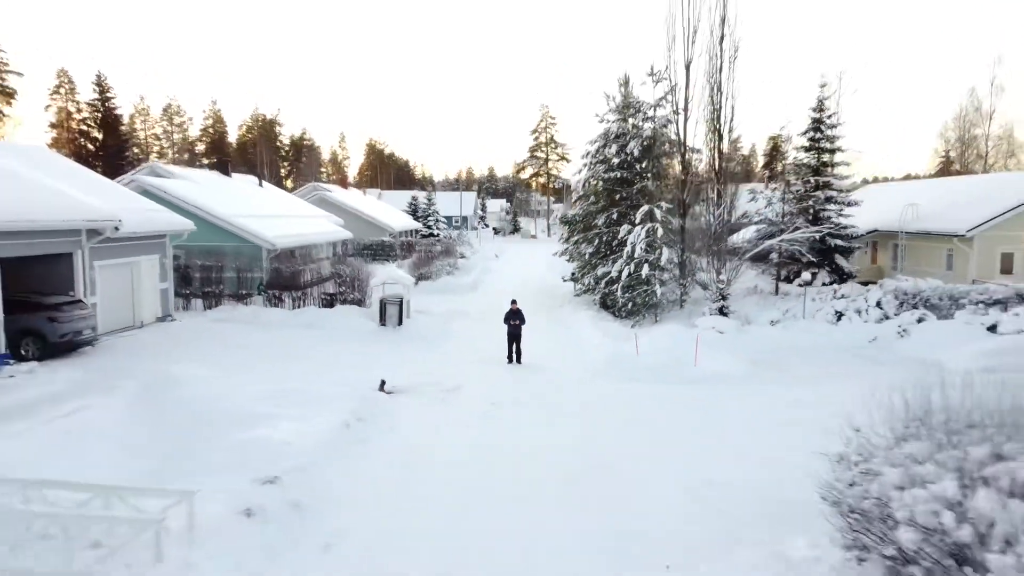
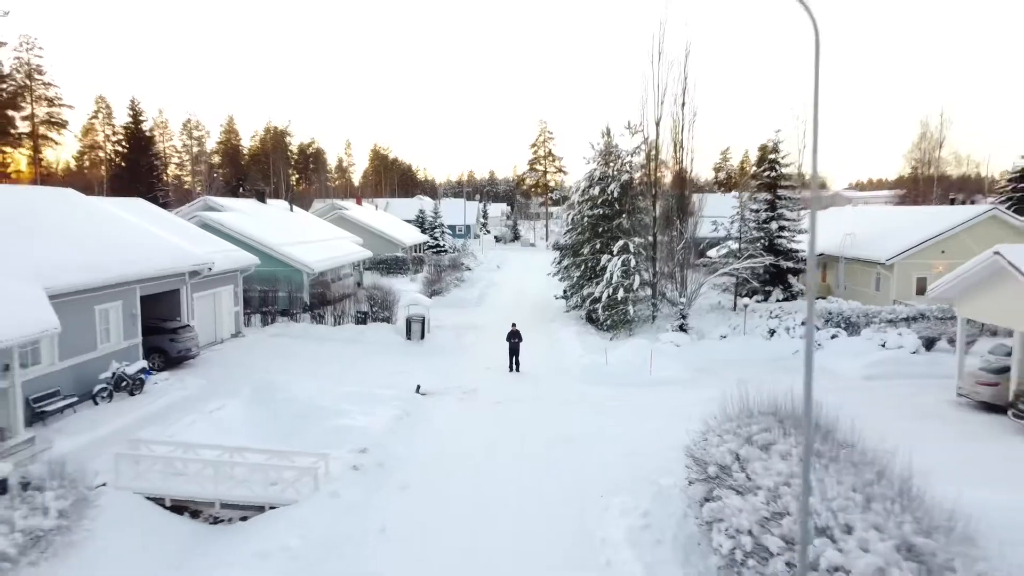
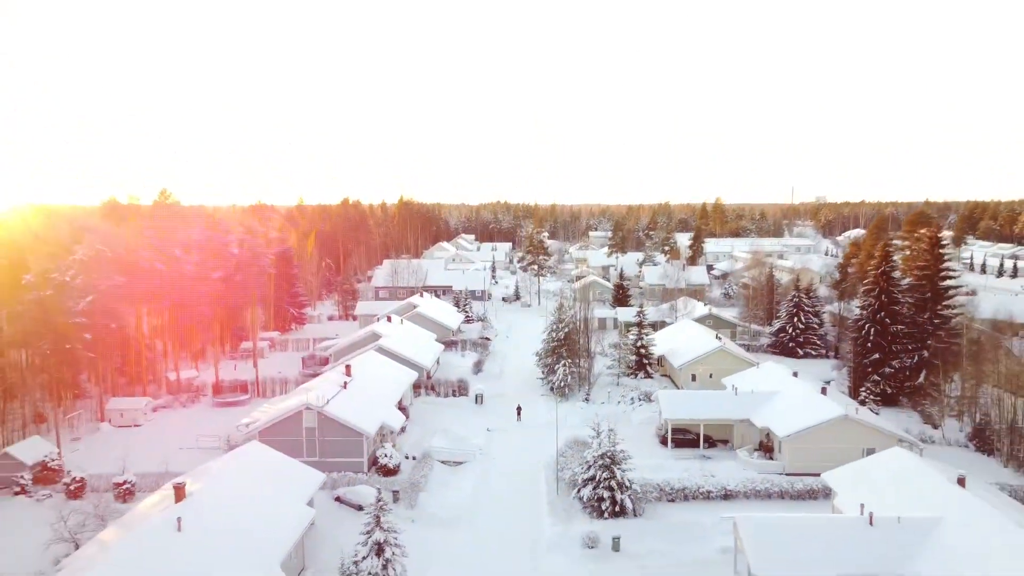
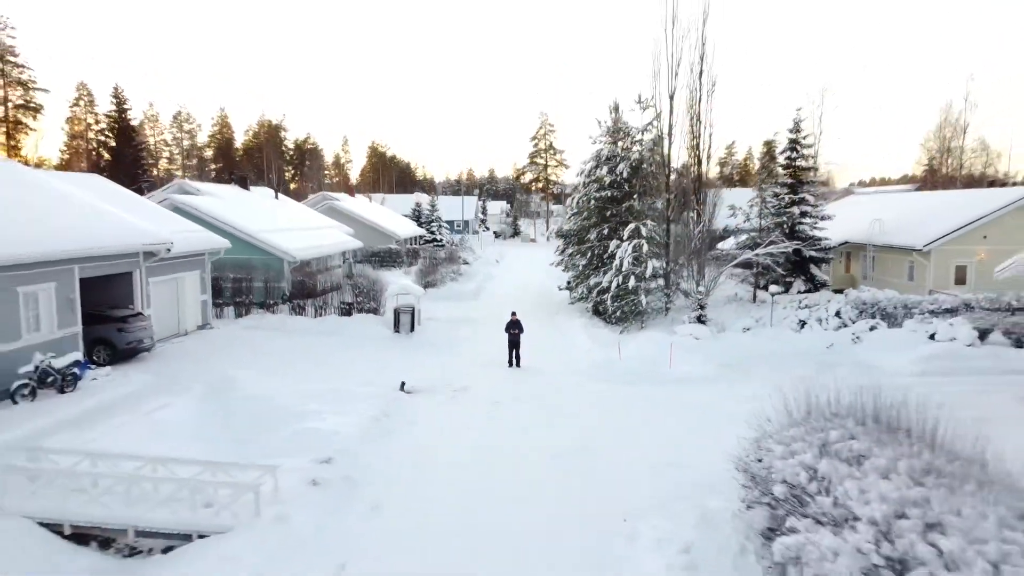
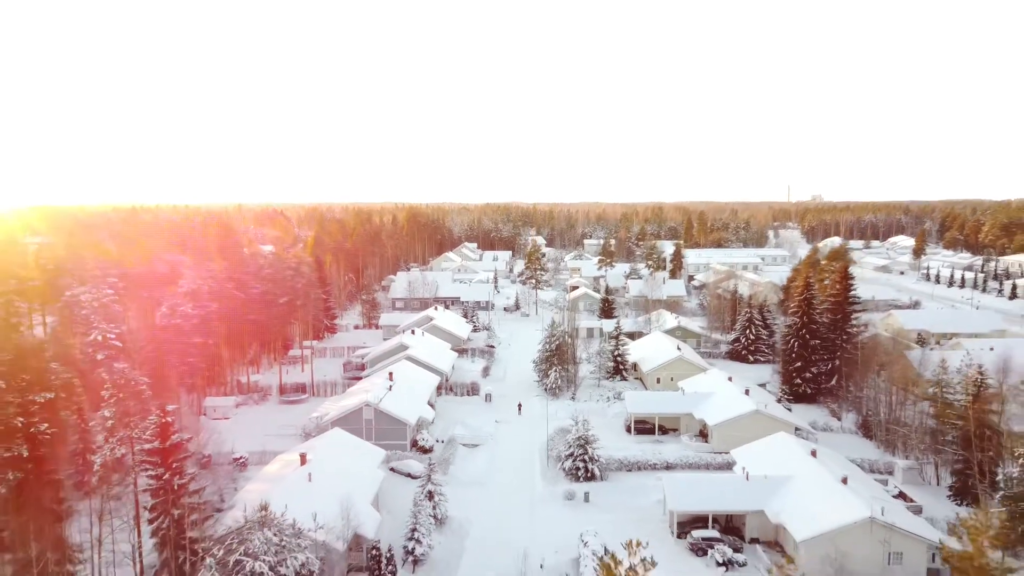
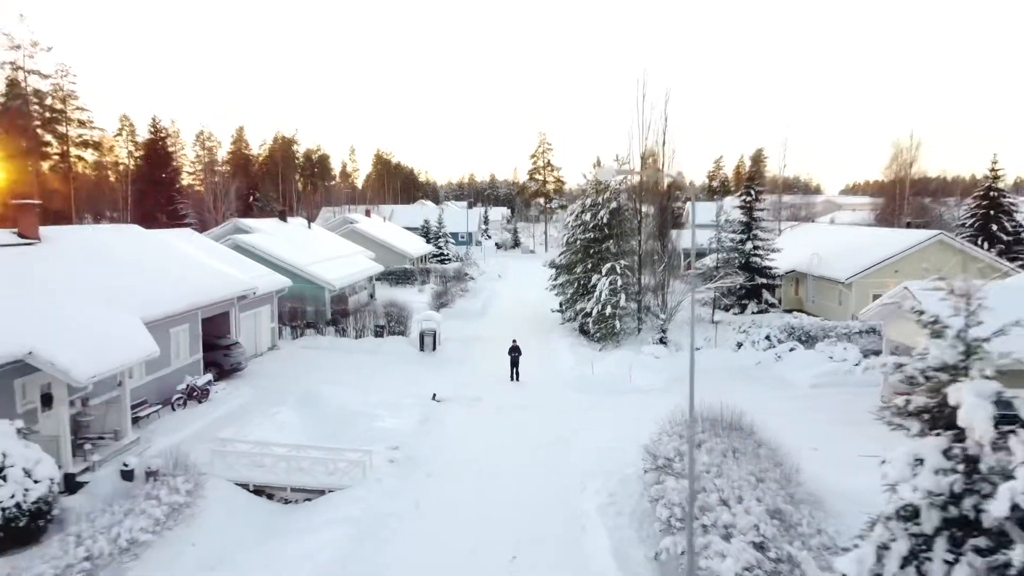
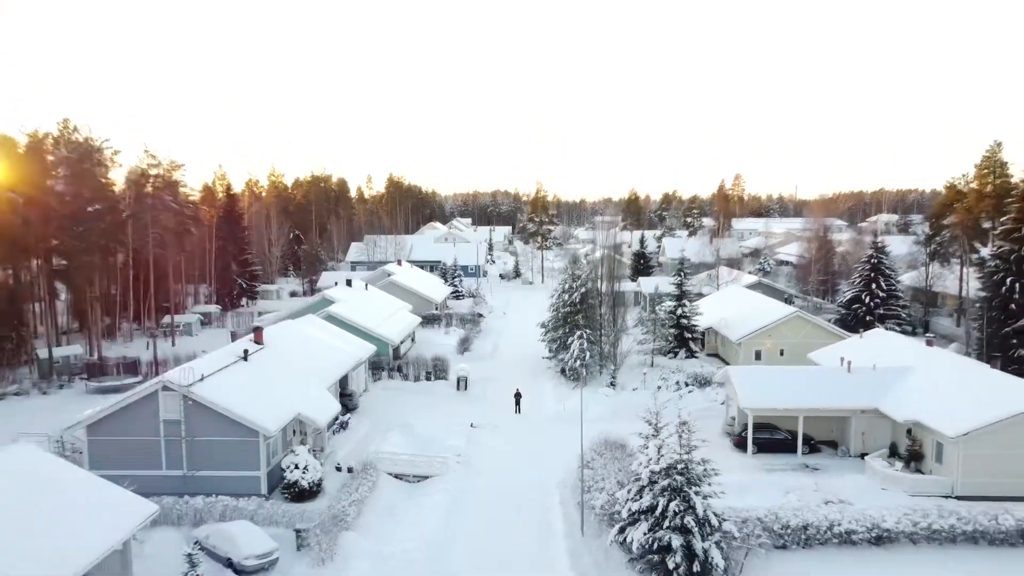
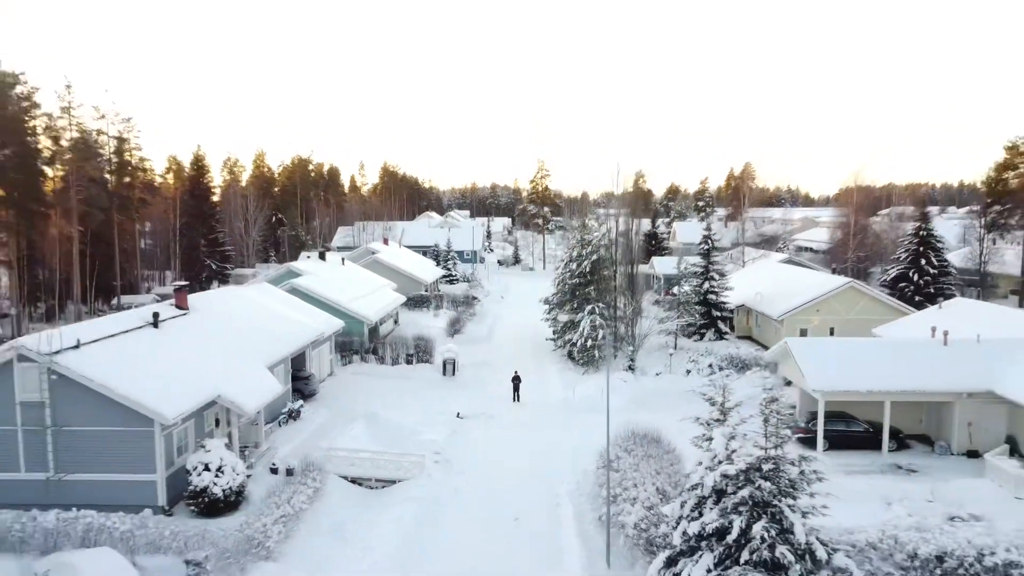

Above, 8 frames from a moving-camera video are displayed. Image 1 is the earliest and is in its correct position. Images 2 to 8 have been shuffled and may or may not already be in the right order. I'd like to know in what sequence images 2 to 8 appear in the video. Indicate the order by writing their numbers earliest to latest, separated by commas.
4, 2, 6, 8, 7, 3, 5
